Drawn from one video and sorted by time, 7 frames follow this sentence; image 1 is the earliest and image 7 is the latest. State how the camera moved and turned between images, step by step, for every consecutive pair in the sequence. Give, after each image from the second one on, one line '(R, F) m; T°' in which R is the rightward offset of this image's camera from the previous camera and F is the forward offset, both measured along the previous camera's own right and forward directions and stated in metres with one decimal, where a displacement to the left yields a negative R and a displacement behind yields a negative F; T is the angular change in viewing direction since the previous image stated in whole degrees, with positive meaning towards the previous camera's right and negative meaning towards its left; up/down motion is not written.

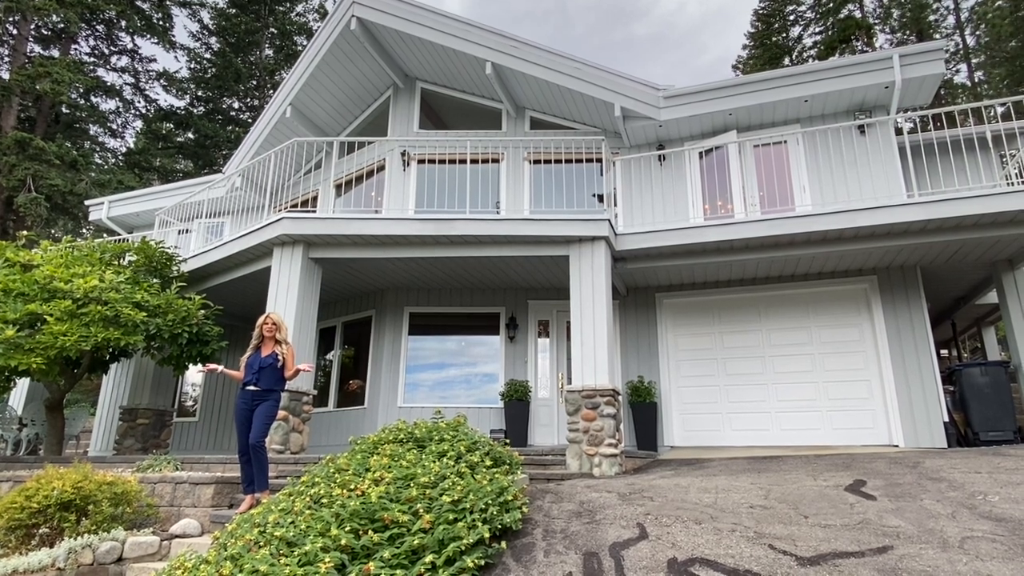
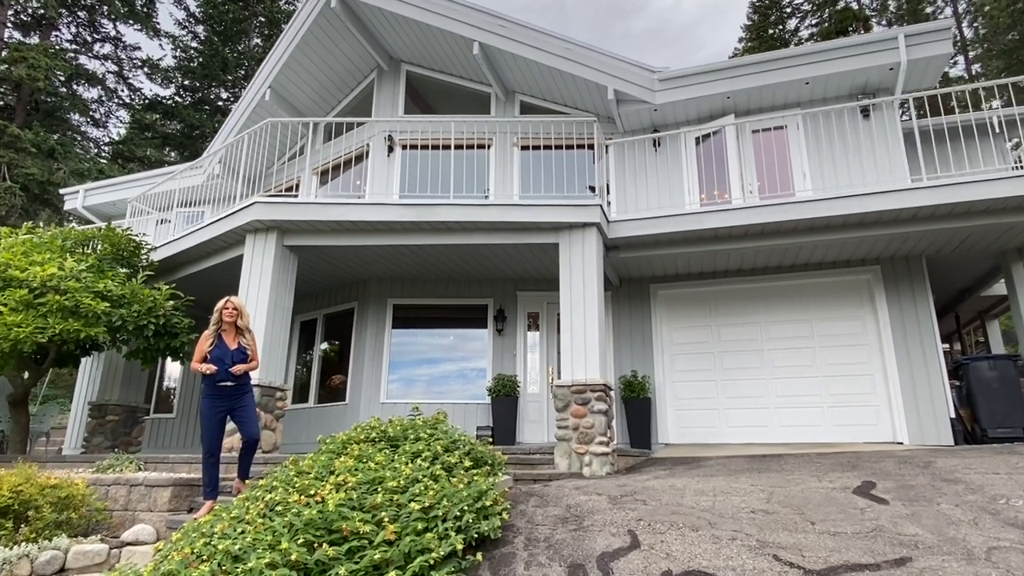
(+0.1, +0.4) m; 0°
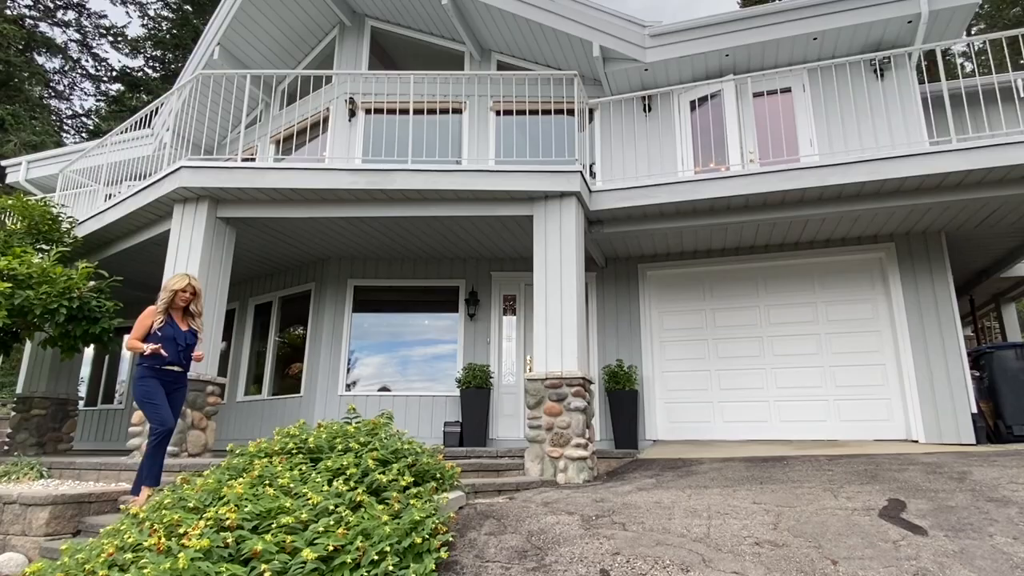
(+0.2, +0.8) m; +1°
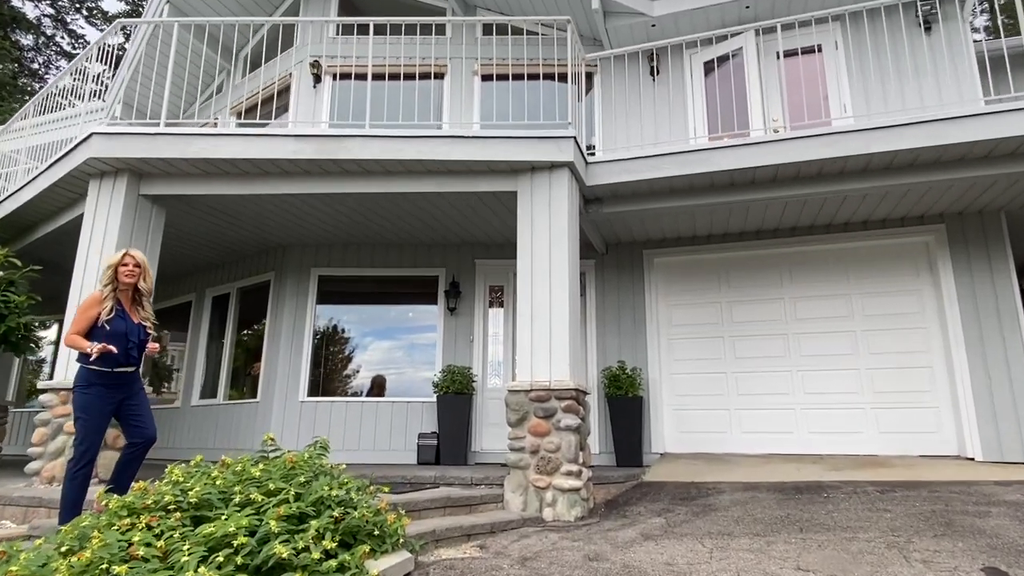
(+0.2, +0.9) m; 0°
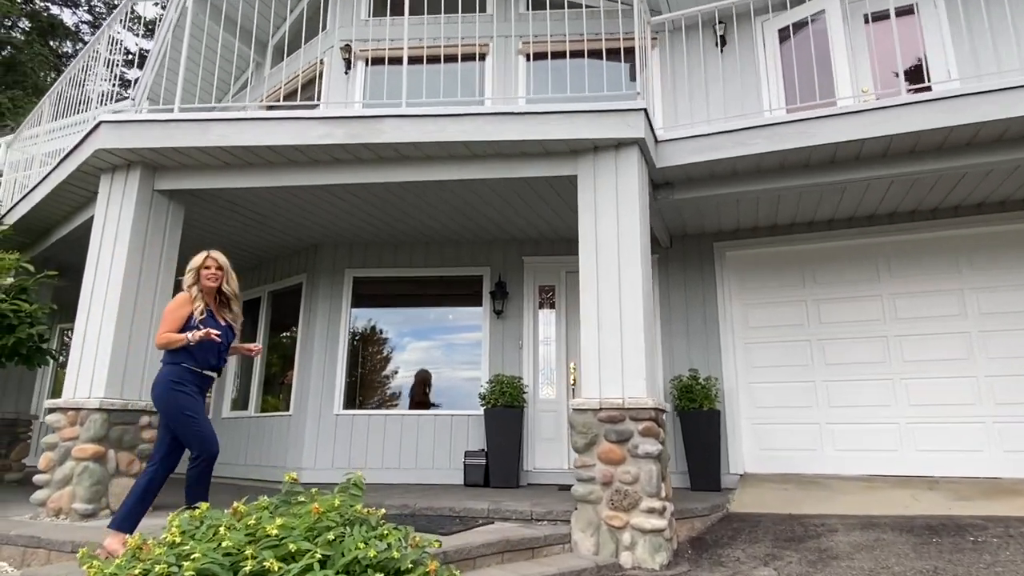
(-0.2, +0.6) m; -3°
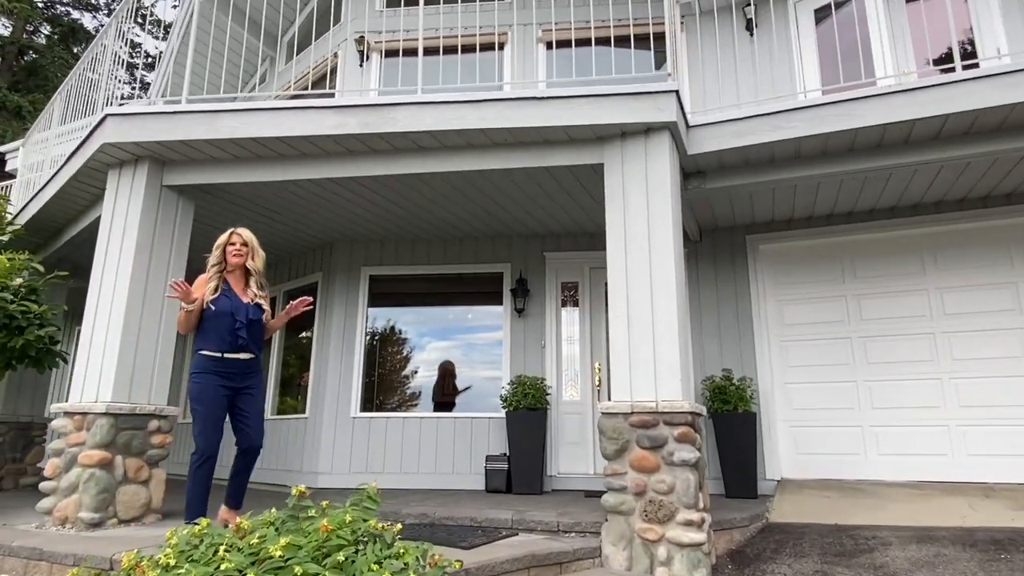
(0.0, +0.2) m; -2°
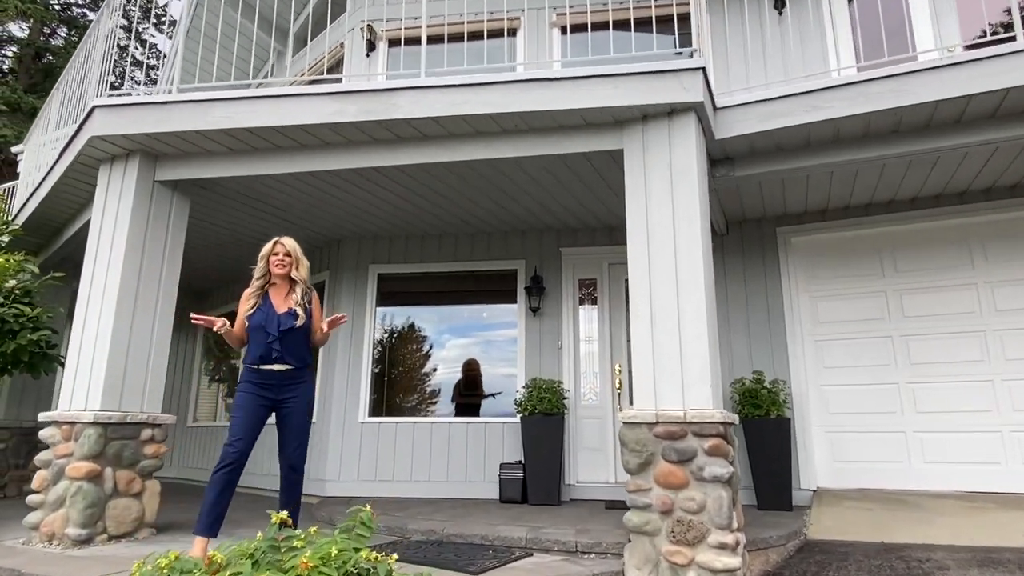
(0.0, +0.3) m; -2°
